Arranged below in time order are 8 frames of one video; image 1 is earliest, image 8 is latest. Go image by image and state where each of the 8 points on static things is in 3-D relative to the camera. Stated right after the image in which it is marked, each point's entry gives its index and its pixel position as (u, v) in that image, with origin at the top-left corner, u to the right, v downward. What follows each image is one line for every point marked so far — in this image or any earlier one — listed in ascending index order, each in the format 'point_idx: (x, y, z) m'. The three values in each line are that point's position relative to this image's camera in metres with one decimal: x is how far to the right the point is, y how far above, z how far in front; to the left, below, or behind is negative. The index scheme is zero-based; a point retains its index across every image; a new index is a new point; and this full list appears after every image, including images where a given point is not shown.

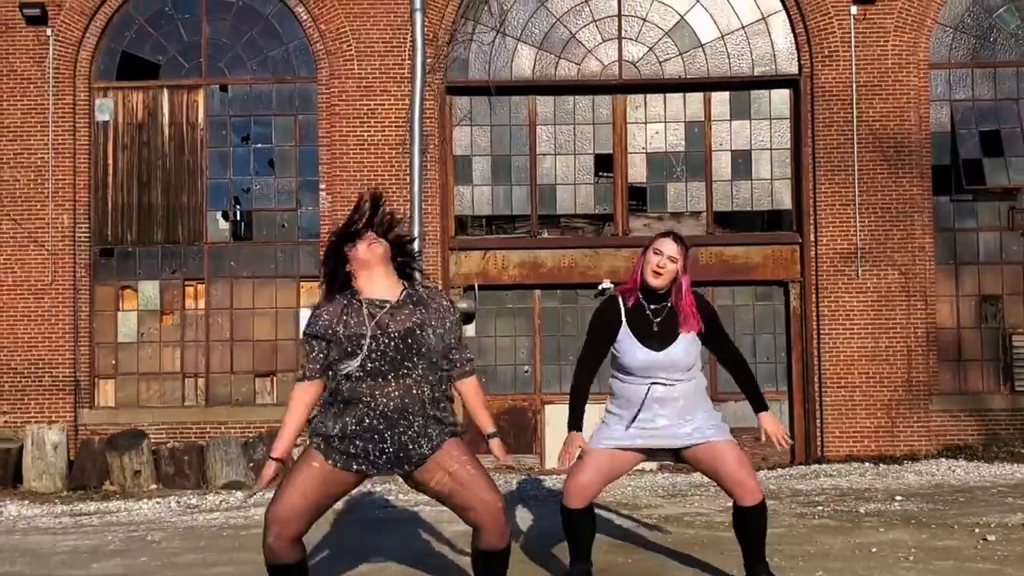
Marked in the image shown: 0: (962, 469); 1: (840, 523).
0: (+3.3, -1.3, +8.4) m
1: (+1.8, -1.3, +6.3) m
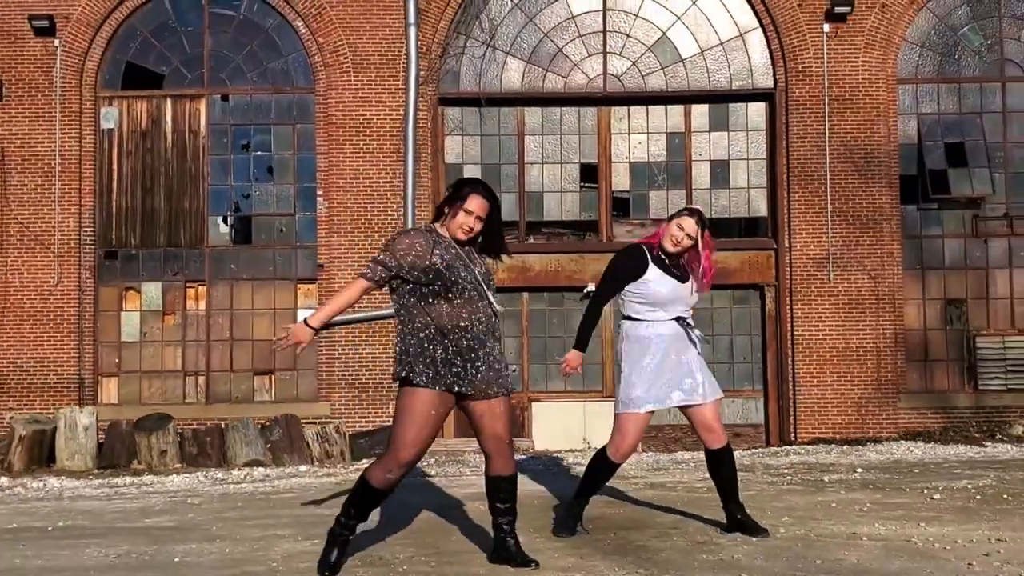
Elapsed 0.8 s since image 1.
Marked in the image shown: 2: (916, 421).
0: (+3.3, -1.3, +9.2) m
1: (+1.8, -1.3, +7.1) m
2: (+6.2, -2.0, +17.4) m
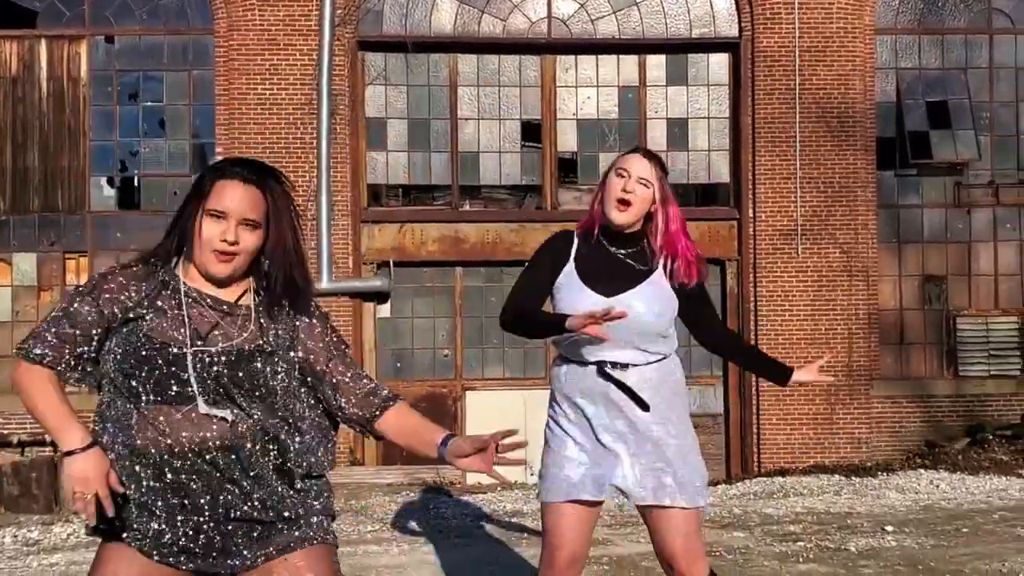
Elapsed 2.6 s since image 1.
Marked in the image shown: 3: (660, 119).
0: (+2.8, -1.3, +7.3) m
1: (+1.5, -1.3, +5.1) m
2: (+5.2, -1.7, +15.7) m
3: (+2.1, +2.4, +16.0) m
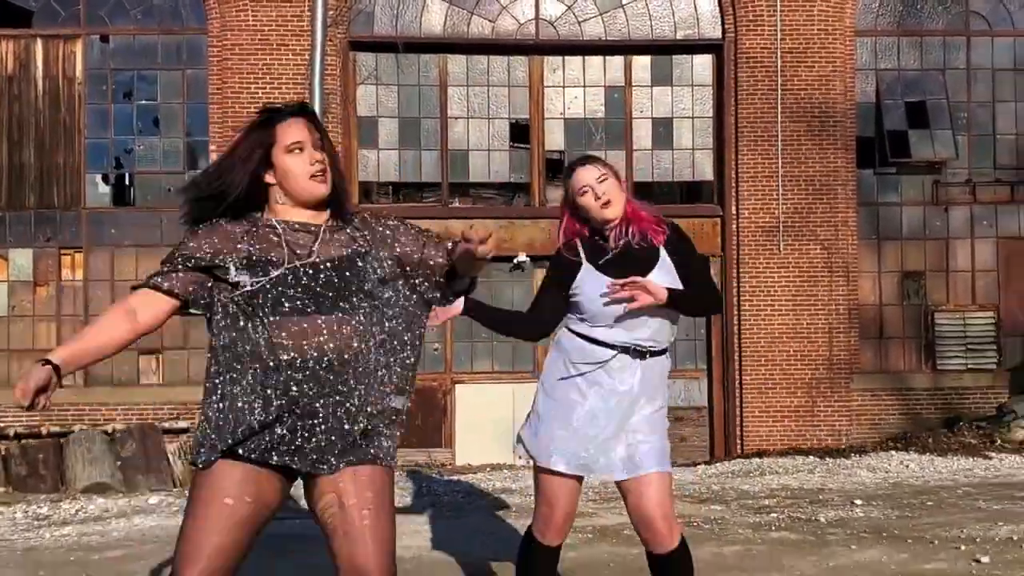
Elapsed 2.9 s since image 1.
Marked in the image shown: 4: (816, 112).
0: (+2.7, -1.2, +7.7) m
1: (+1.4, -1.2, +5.5) m
2: (+5.1, -1.6, +16.0) m
3: (+1.9, +2.4, +16.3) m
4: (+4.3, +2.5, +15.9) m
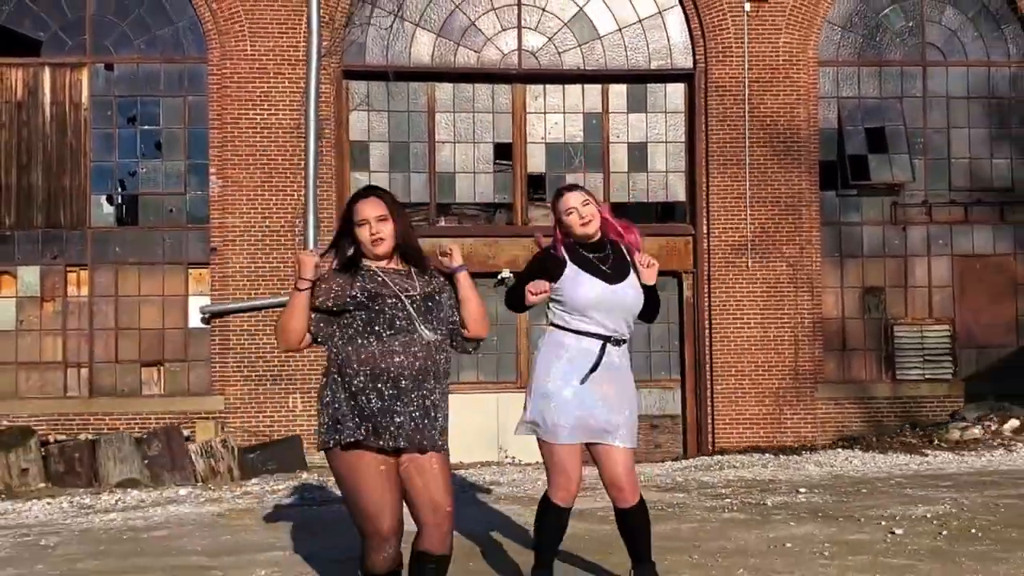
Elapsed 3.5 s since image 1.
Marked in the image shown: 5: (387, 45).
0: (+2.6, -1.3, +8.6) m
1: (+1.3, -1.3, +6.4) m
2: (+4.8, -1.9, +17.0) m
3: (+1.7, +2.2, +17.3) m
4: (+4.0, +2.2, +16.9) m
5: (-1.9, +3.6, +16.8) m
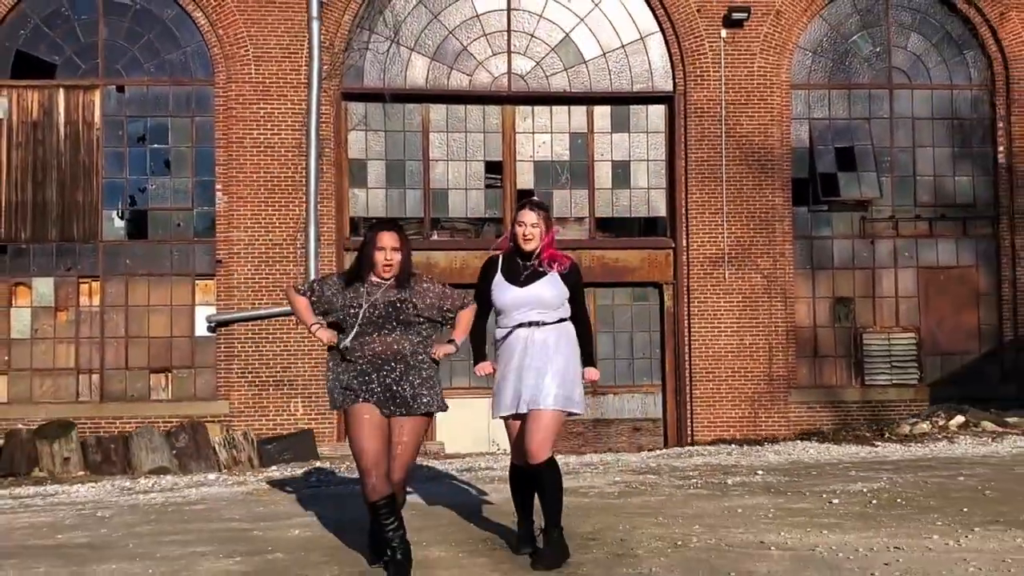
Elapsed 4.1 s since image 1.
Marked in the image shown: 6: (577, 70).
0: (+2.6, -1.4, +9.6) m
1: (+1.3, -1.3, +7.3) m
2: (+4.7, -2.0, +18.0) m
3: (+1.5, +2.1, +18.3) m
4: (+3.9, +2.1, +17.9) m
5: (-2.0, +3.5, +17.8) m
6: (+1.0, +3.5, +18.1) m
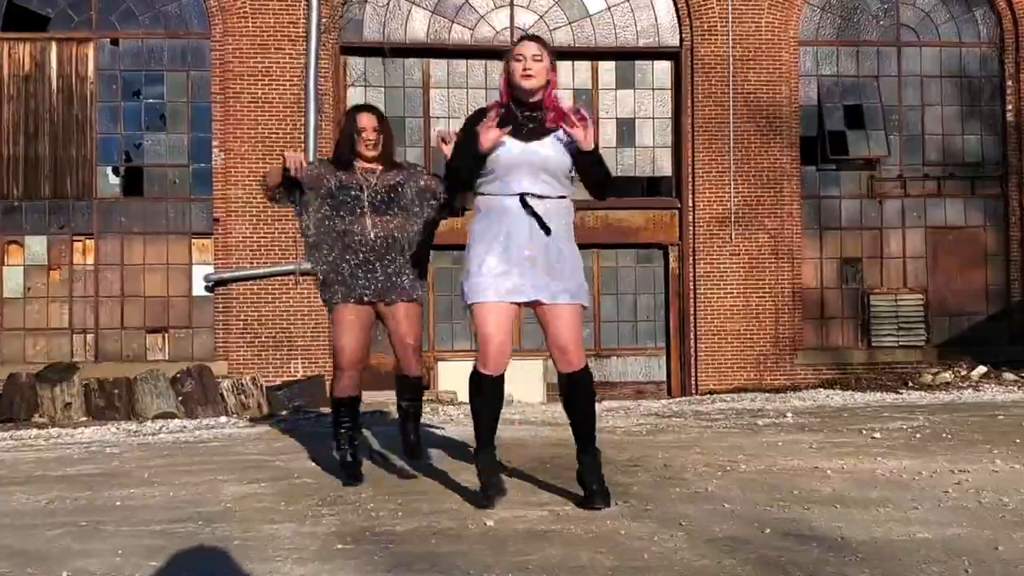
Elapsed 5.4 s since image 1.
0: (+2.7, -0.9, +9.3) m
1: (+1.5, -0.9, +7.1) m
2: (+4.7, -1.4, +17.8) m
3: (+1.6, +2.7, +17.9) m
4: (+3.9, +2.7, +17.6) m
5: (-2.0, +4.1, +17.4) m
6: (+1.1, +4.1, +17.7) m
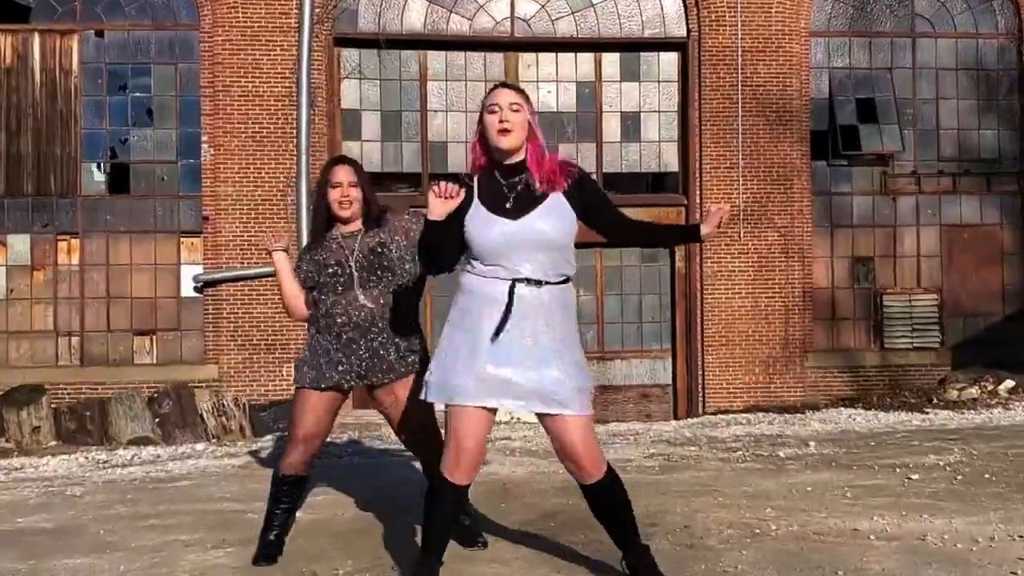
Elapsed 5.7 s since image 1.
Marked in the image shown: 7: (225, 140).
0: (+2.7, -1.0, +8.7) m
1: (+1.5, -1.0, +6.5) m
2: (+4.7, -1.4, +17.2) m
3: (+1.6, +2.7, +17.3) m
4: (+3.9, +2.7, +17.0) m
5: (-2.0, +4.1, +16.8) m
6: (+1.1, +4.1, +17.1) m
7: (-4.1, +2.2, +16.3) m
